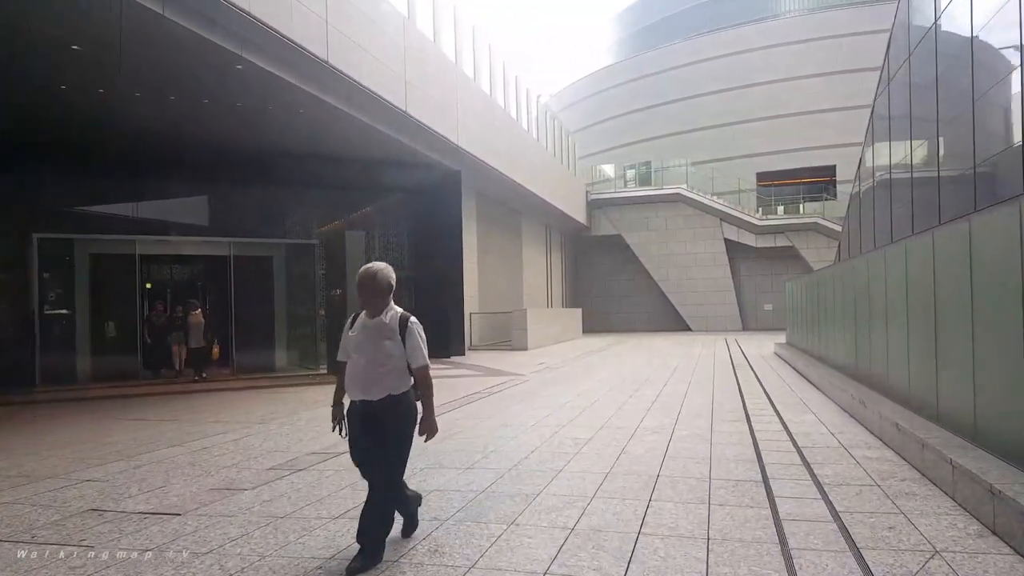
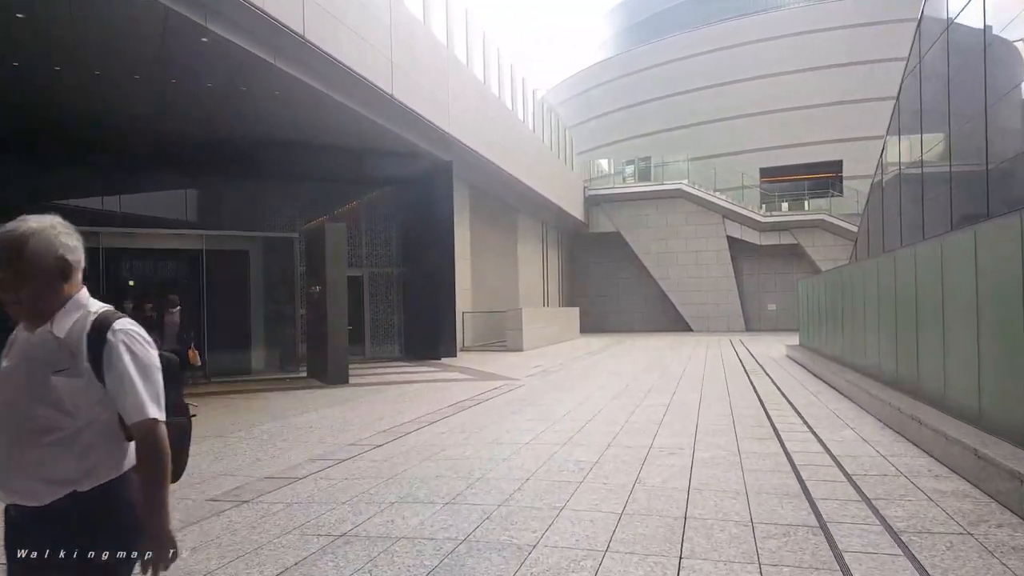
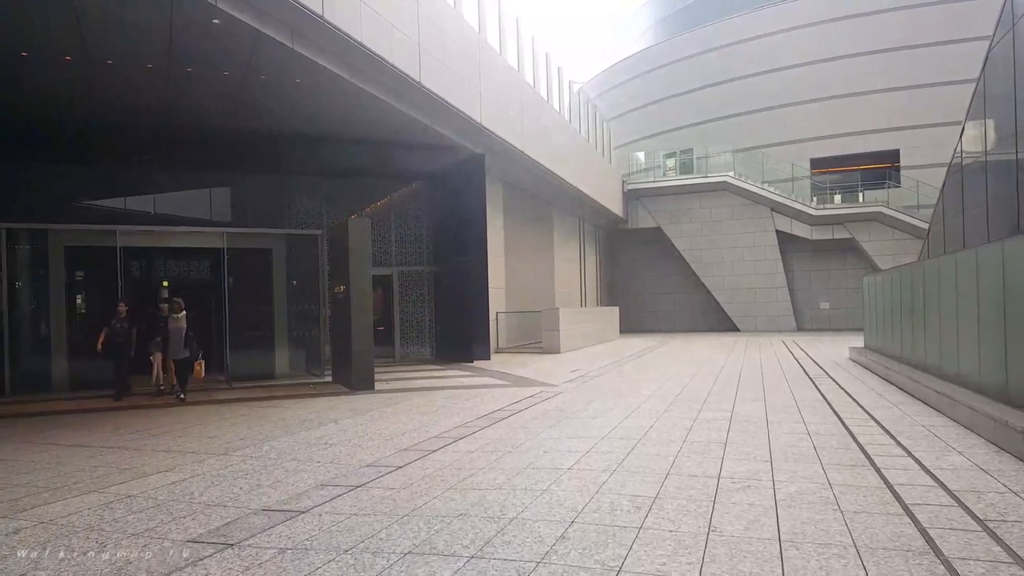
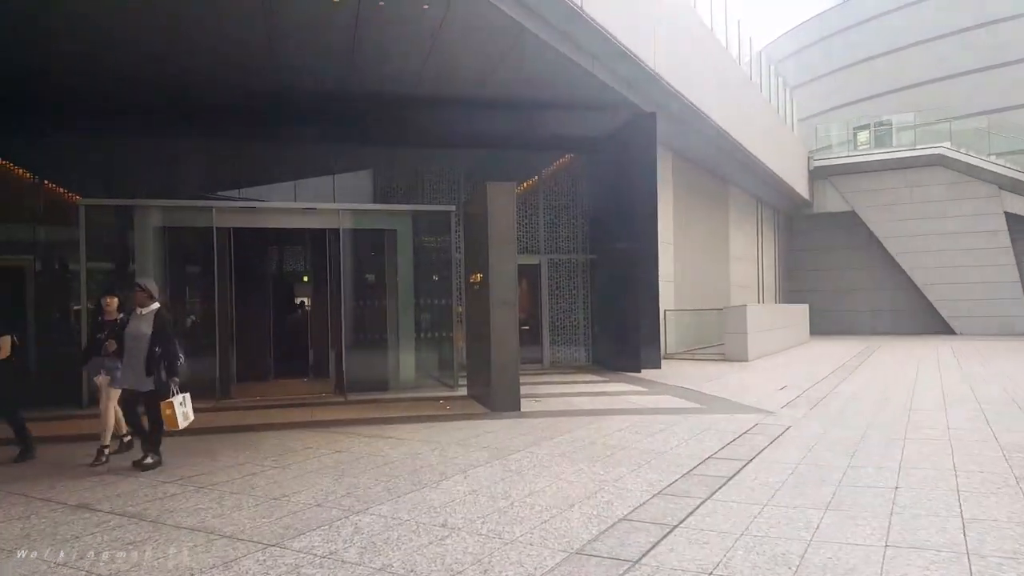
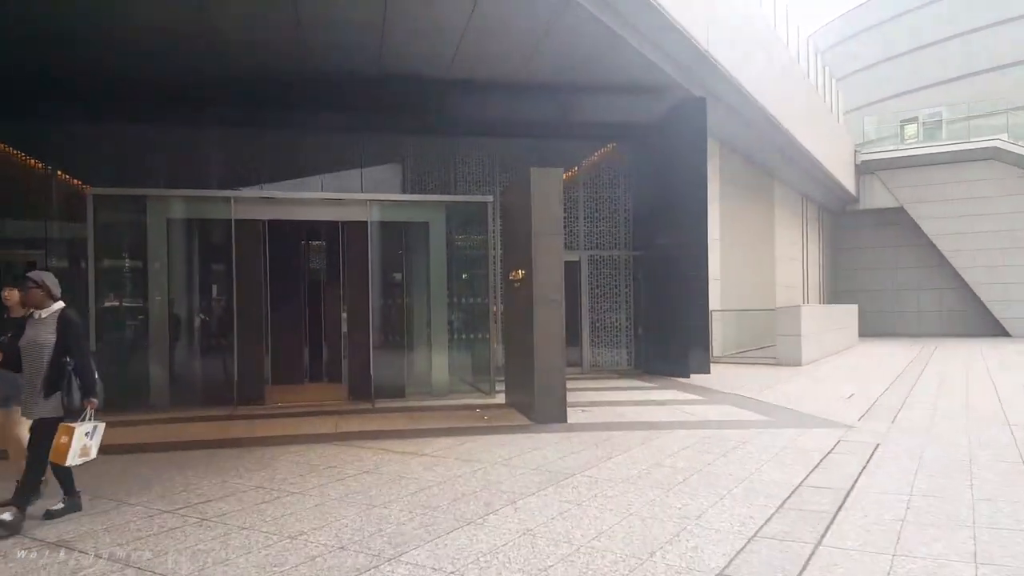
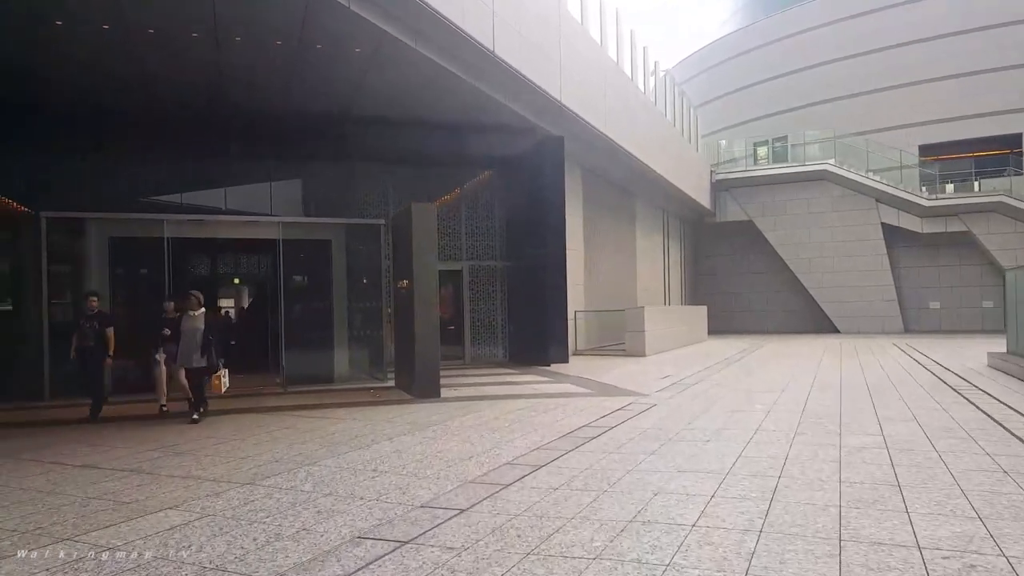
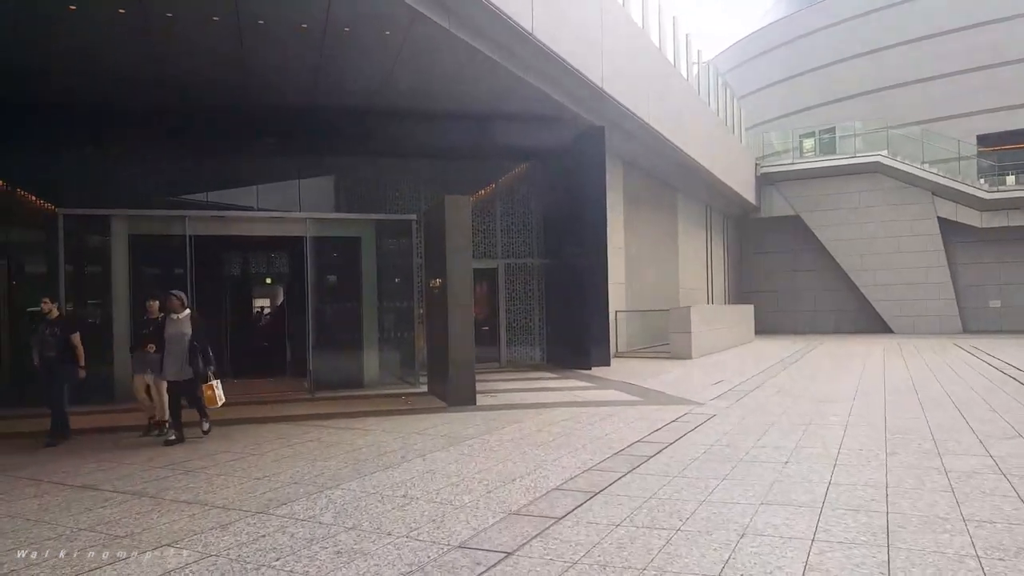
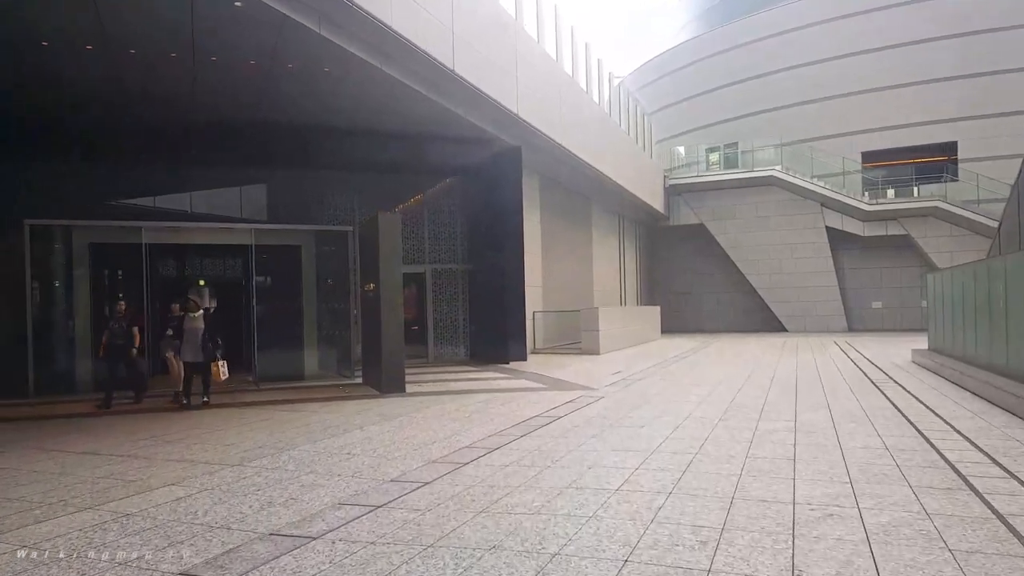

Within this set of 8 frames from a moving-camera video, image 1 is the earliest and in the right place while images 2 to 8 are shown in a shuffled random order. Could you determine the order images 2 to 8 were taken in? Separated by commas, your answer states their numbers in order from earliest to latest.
2, 3, 8, 6, 7, 4, 5
